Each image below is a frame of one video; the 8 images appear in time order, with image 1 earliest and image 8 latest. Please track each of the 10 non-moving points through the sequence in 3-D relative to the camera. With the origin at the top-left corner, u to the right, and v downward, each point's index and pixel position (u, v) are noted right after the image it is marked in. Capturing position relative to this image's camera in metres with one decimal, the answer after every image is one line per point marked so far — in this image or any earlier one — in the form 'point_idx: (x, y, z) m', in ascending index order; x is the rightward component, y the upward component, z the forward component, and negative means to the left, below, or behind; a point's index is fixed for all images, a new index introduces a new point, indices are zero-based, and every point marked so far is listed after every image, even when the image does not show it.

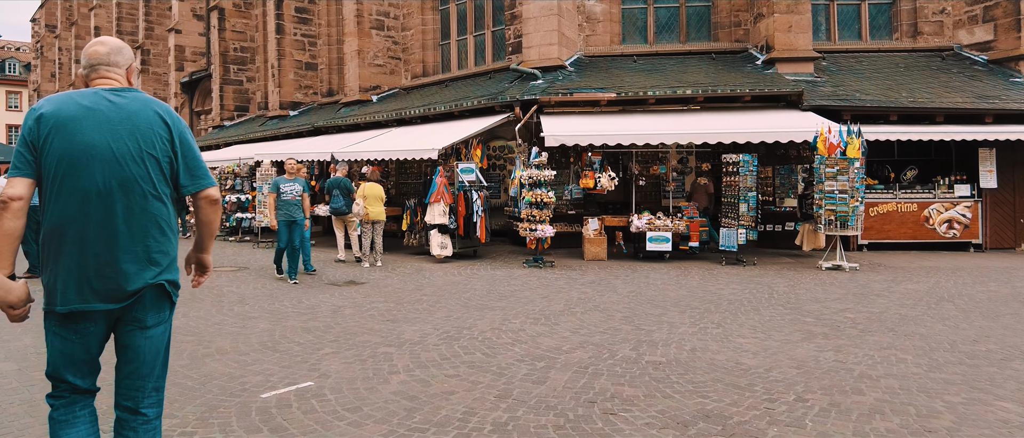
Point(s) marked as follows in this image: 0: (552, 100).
0: (+0.7, +1.9, +12.7) m
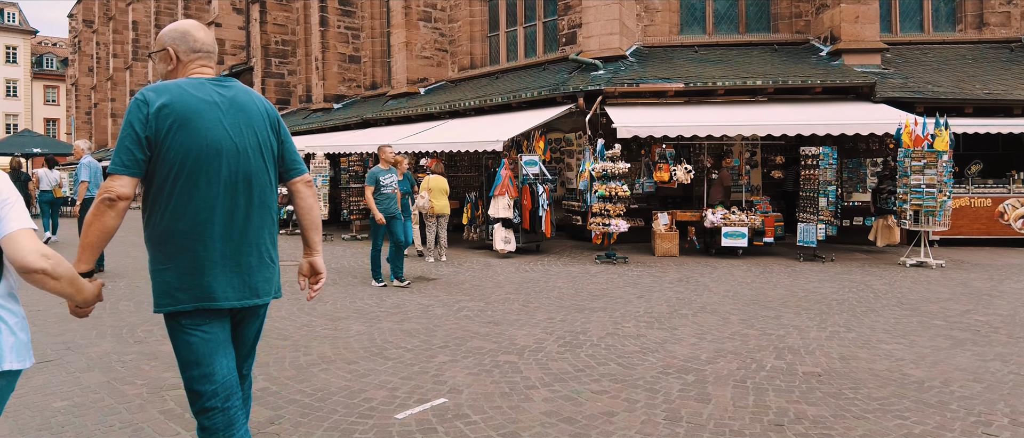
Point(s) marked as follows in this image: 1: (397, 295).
0: (+1.6, +2.0, +12.2) m
1: (-1.0, -0.7, +6.7) m
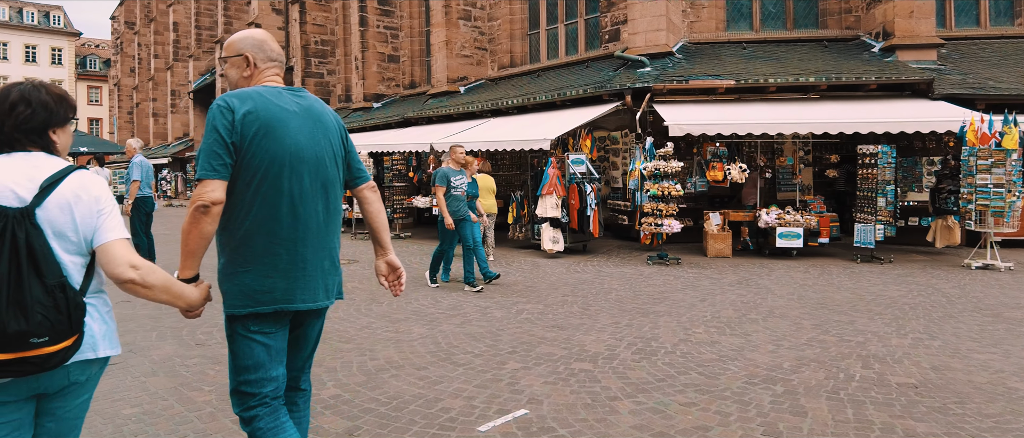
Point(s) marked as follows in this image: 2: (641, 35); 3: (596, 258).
0: (+2.4, +2.0, +12.0) m
1: (-0.5, -0.7, +6.6) m
2: (+2.4, +3.4, +14.4) m
3: (+1.1, -0.5, +10.3) m
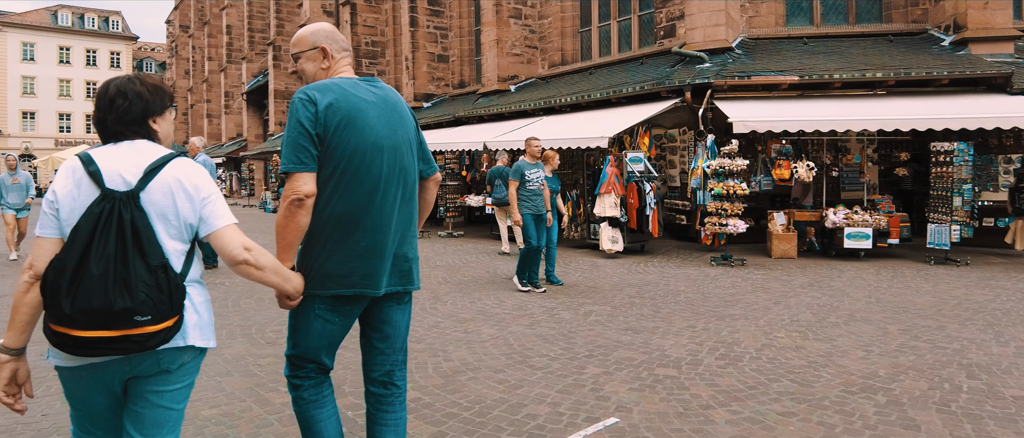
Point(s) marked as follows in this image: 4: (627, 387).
0: (+3.2, +2.0, +11.7) m
1: (0.0, -0.7, +6.5) m
2: (+3.4, +3.4, +14.1) m
3: (+1.9, -0.5, +10.1) m
4: (+0.5, -0.7, +3.3) m
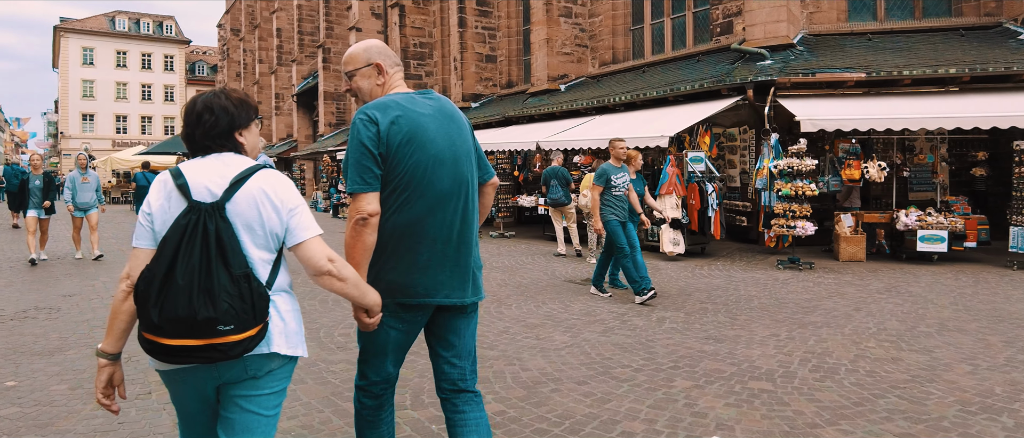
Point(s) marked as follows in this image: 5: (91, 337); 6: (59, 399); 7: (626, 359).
0: (+4.0, +2.0, +11.3) m
1: (+0.5, -0.7, +6.3) m
2: (+4.3, +3.4, +13.7) m
3: (+2.6, -0.5, +9.8) m
4: (+0.8, -0.7, +3.1) m
5: (-2.5, -0.7, +4.6) m
6: (-1.9, -0.8, +3.3) m
7: (+0.6, -0.7, +4.0) m
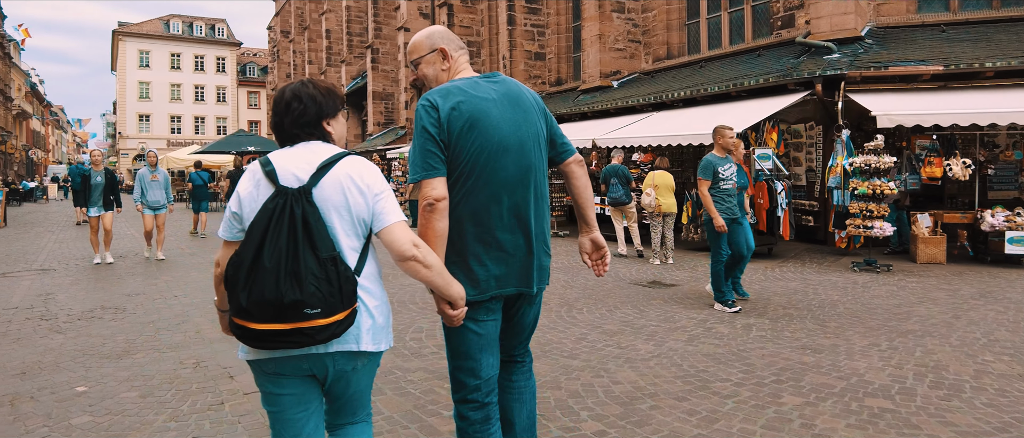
0: (+4.9, +2.0, +10.8) m
1: (+1.1, -0.7, +6.0) m
2: (+5.3, +3.4, +13.1) m
3: (+3.3, -0.5, +9.4) m
4: (+1.2, -0.7, +2.8) m
5: (-2.0, -0.7, +4.5) m
6: (-1.5, -0.8, +3.1) m
7: (+1.0, -0.7, +3.7) m
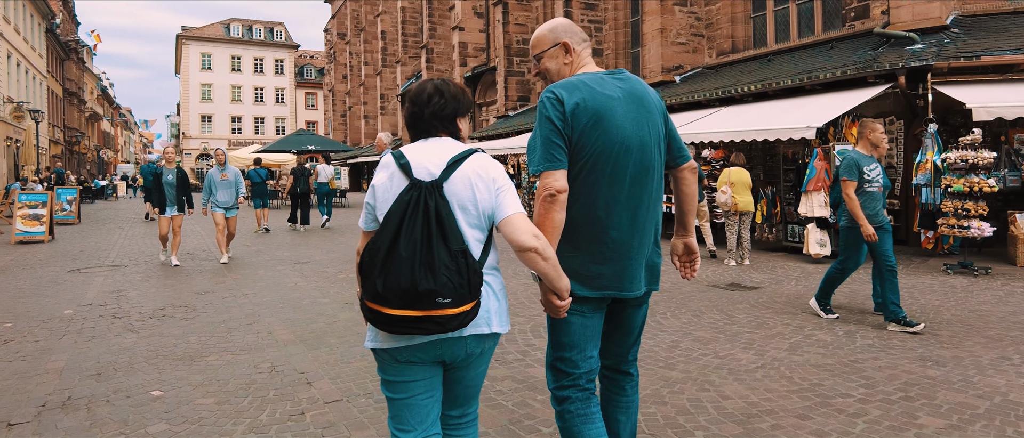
0: (+5.8, +2.0, +10.2) m
1: (+1.7, -0.7, +5.6) m
2: (+6.3, +3.4, +12.5) m
3: (+4.1, -0.5, +8.9) m
4: (+1.6, -0.7, +2.5) m
5: (-1.6, -0.7, +4.3) m
6: (-1.2, -0.7, +3.0) m
7: (+1.4, -0.7, +3.3) m
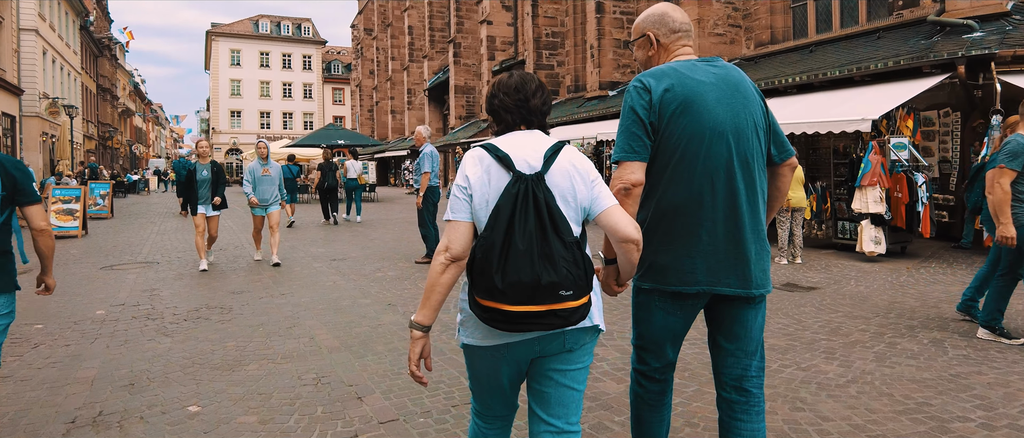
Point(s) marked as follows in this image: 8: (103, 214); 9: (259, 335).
0: (+6.3, +2.0, +9.6) m
1: (+2.0, -0.6, +5.2) m
2: (+6.9, +3.4, +11.9) m
3: (+4.6, -0.5, +8.4) m
4: (+1.8, -0.8, +2.1) m
5: (-1.3, -0.7, +4.0) m
6: (-0.9, -0.7, +2.7) m
7: (+1.7, -0.7, +2.9) m
8: (-8.2, +0.1, +15.7) m
9: (-1.4, -0.7, +4.4) m
